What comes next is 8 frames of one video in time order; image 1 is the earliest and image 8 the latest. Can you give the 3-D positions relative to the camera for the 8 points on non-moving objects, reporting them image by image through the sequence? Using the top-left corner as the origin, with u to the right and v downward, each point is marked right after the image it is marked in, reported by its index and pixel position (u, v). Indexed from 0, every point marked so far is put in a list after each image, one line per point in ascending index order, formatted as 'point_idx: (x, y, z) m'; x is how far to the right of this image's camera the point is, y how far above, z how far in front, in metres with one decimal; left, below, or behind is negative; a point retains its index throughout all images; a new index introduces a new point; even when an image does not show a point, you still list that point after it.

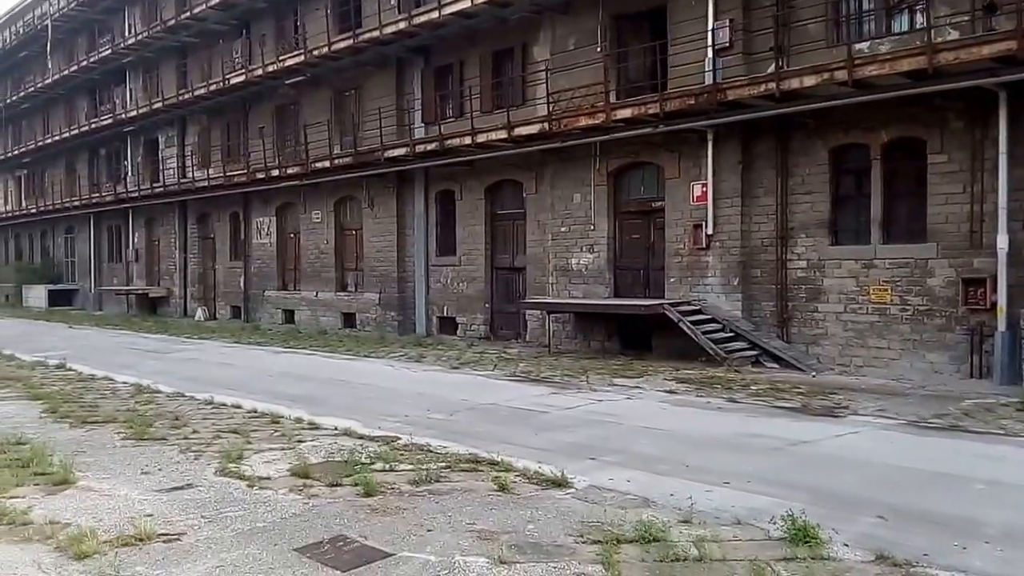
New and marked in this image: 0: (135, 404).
0: (-3.9, -1.2, +11.8) m
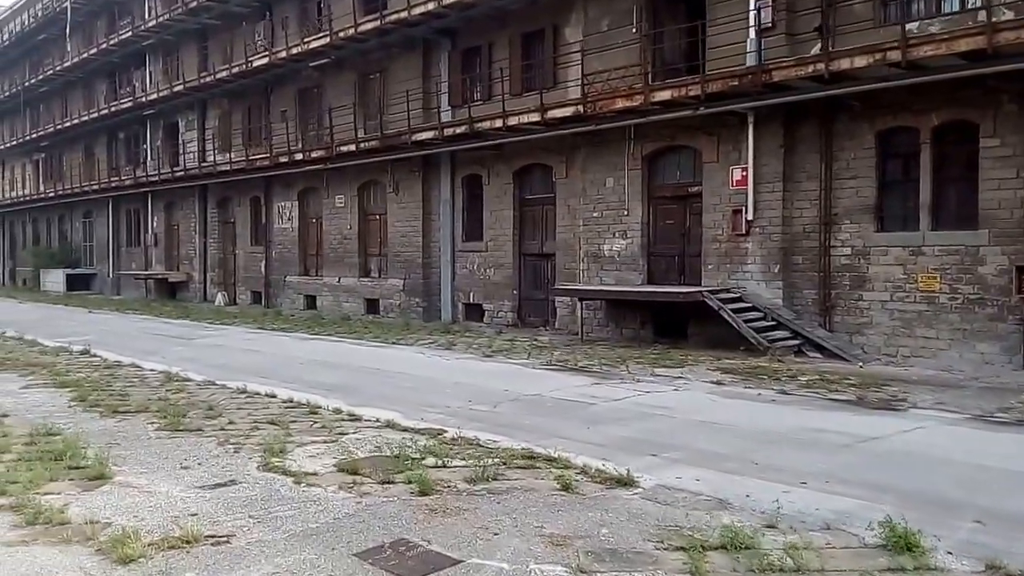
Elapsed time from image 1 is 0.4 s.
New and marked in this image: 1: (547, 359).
0: (-3.5, -1.0, +11.5) m
1: (+0.4, -0.9, +14.3) m
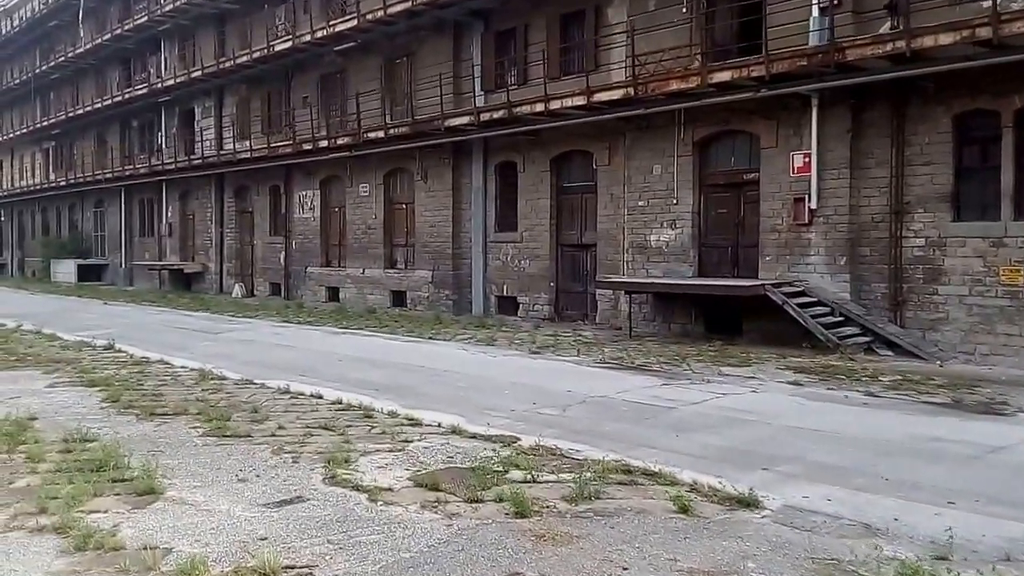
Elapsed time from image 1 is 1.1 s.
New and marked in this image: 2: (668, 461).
0: (-2.9, -1.0, +10.8) m
1: (+1.0, -0.8, +13.5) m
2: (+0.9, -1.0, +6.9) m
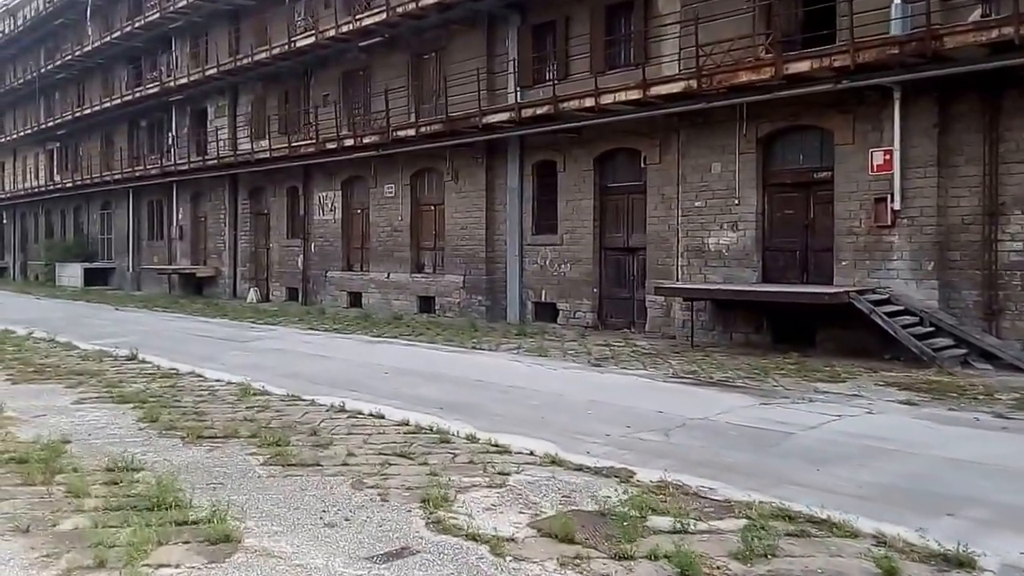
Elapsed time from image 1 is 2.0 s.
0: (-2.2, -1.0, +9.7) m
1: (+1.7, -0.9, +12.5) m
2: (+1.6, -1.1, +5.9) m
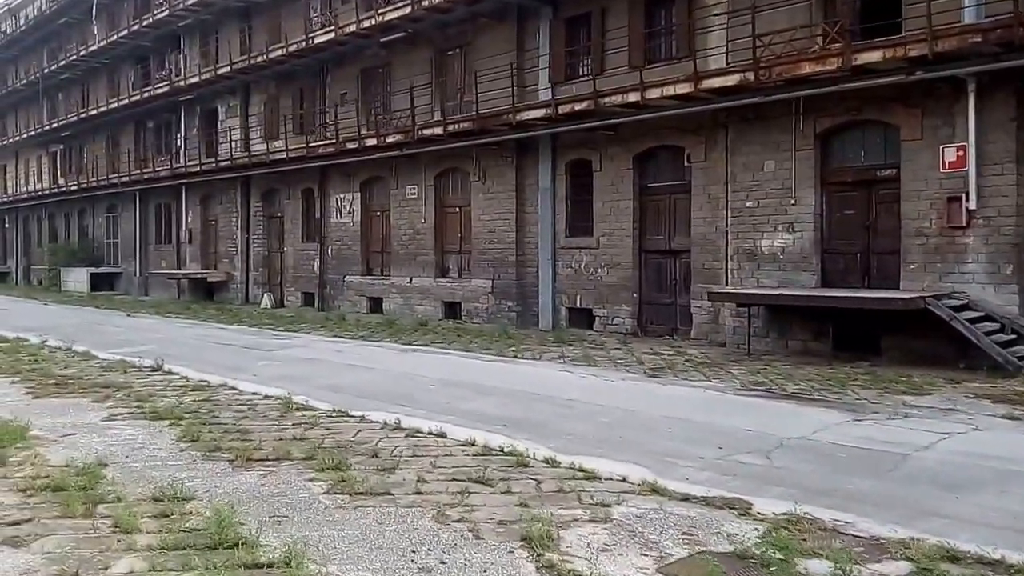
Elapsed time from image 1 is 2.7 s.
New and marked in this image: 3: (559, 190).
0: (-1.7, -1.1, +9.0) m
1: (+2.2, -0.9, +11.8) m
2: (+2.2, -1.1, +5.2) m
3: (+0.8, +1.6, +18.8) m
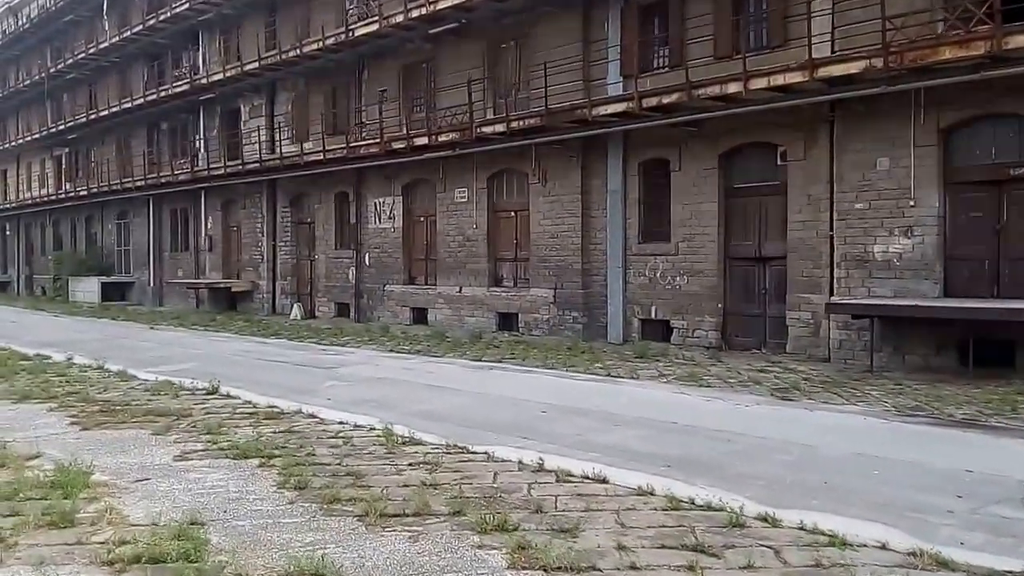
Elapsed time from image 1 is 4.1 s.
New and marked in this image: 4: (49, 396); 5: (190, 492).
0: (-0.6, -1.2, +7.5) m
1: (+3.3, -1.0, +10.3) m
2: (+3.3, -1.2, +3.7) m
3: (+1.8, +1.5, +17.4) m
4: (-5.1, -1.2, +12.7) m
5: (-2.1, -1.3, +7.4) m
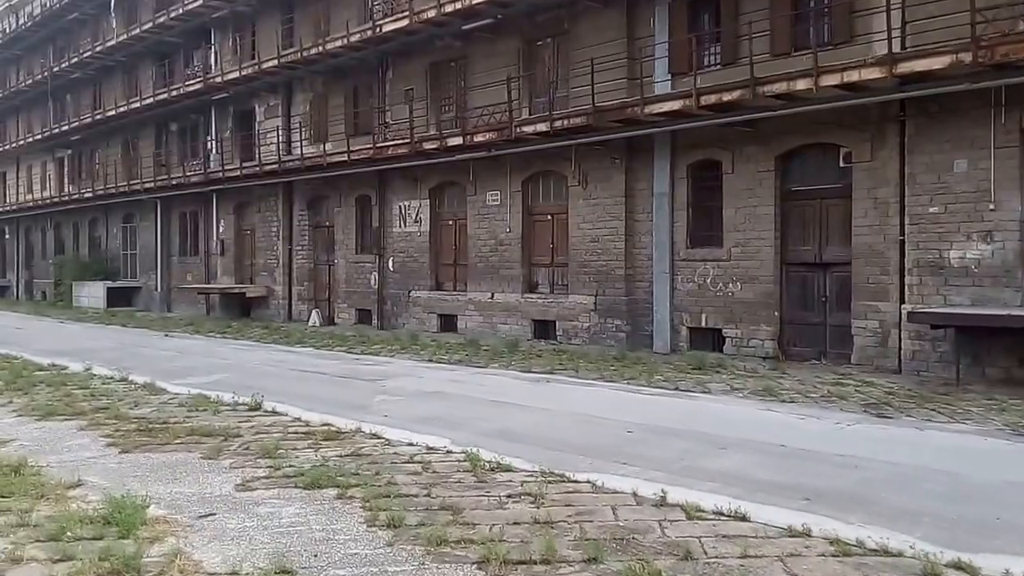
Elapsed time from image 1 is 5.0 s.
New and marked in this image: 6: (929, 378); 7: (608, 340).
0: (+0.1, -1.2, +6.6) m
1: (+3.9, -1.1, +9.4) m
2: (+3.9, -1.2, +2.8) m
3: (+2.4, +1.4, +16.5) m
4: (-4.4, -1.3, +11.7) m
5: (-1.4, -1.3, +6.5) m
6: (+5.0, -1.1, +13.9) m
7: (+1.5, -0.8, +17.5) m
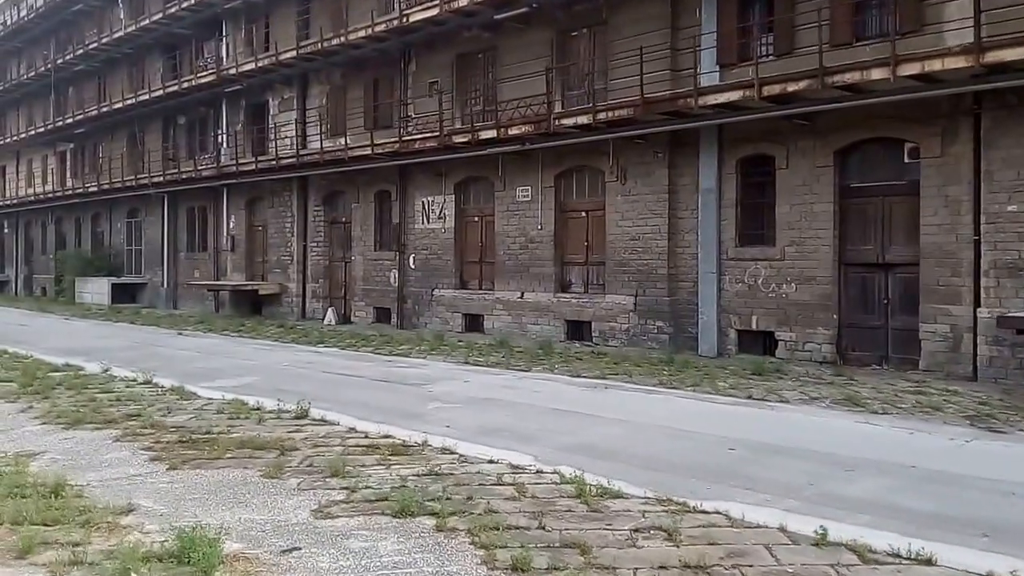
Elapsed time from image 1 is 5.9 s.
0: (+0.7, -1.3, +5.8) m
1: (+4.6, -1.1, +8.6) m
2: (+4.6, -1.3, +2.0) m
3: (+3.0, +1.3, +15.6) m
4: (-3.8, -1.2, +10.9) m
5: (-0.7, -1.3, +5.6) m
6: (+5.6, -1.1, +13.1) m
7: (+2.1, -0.8, +16.6) m
